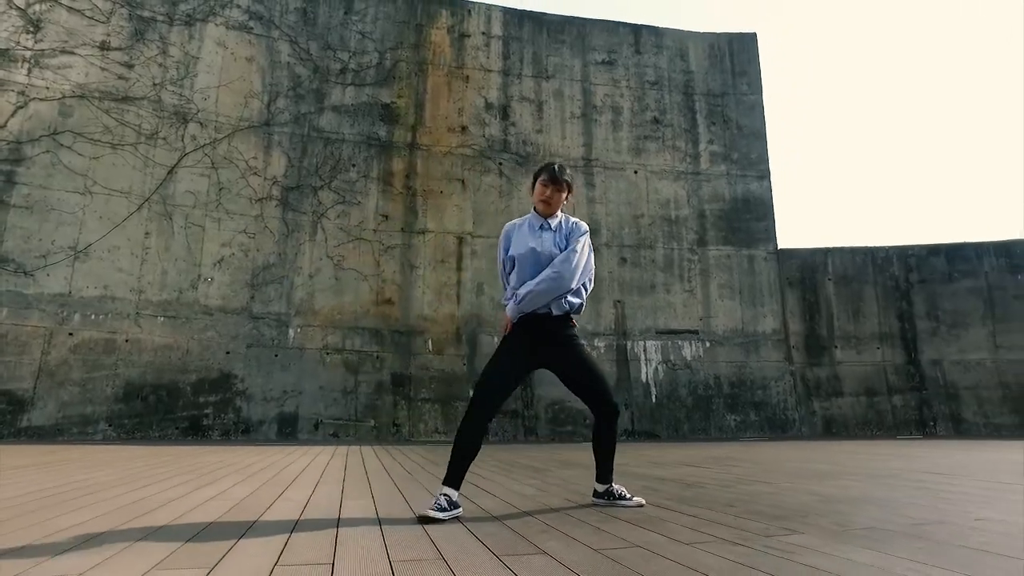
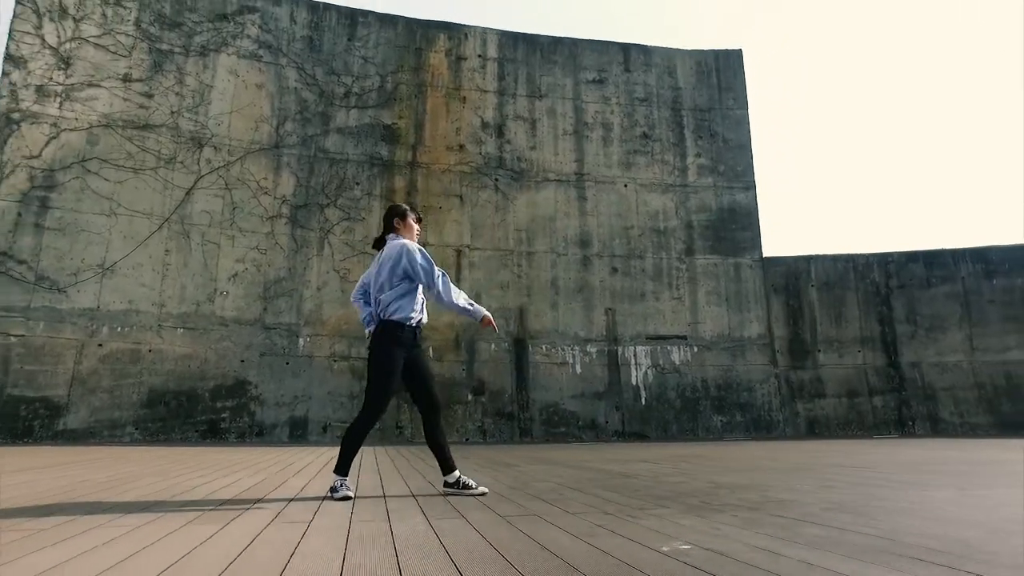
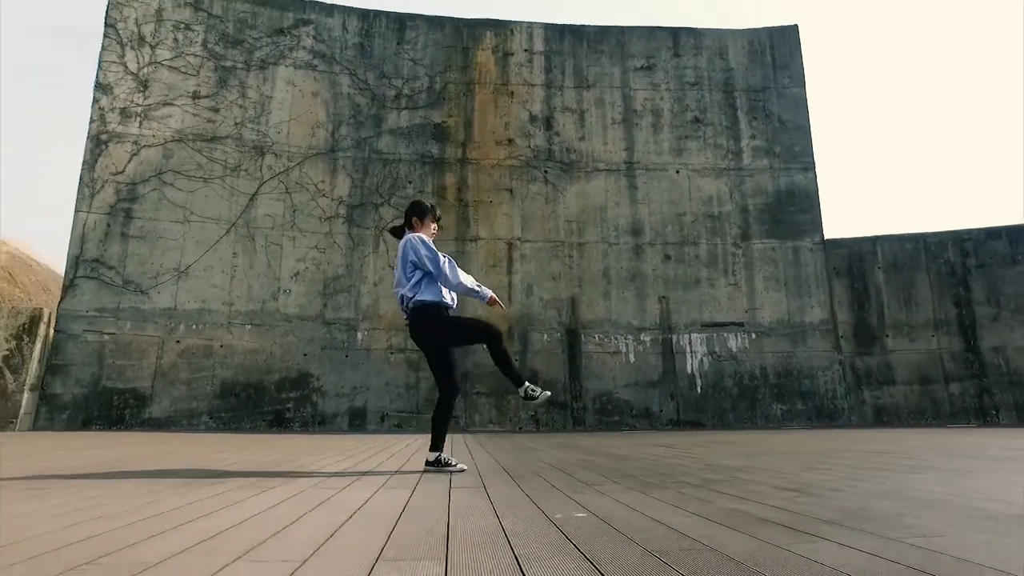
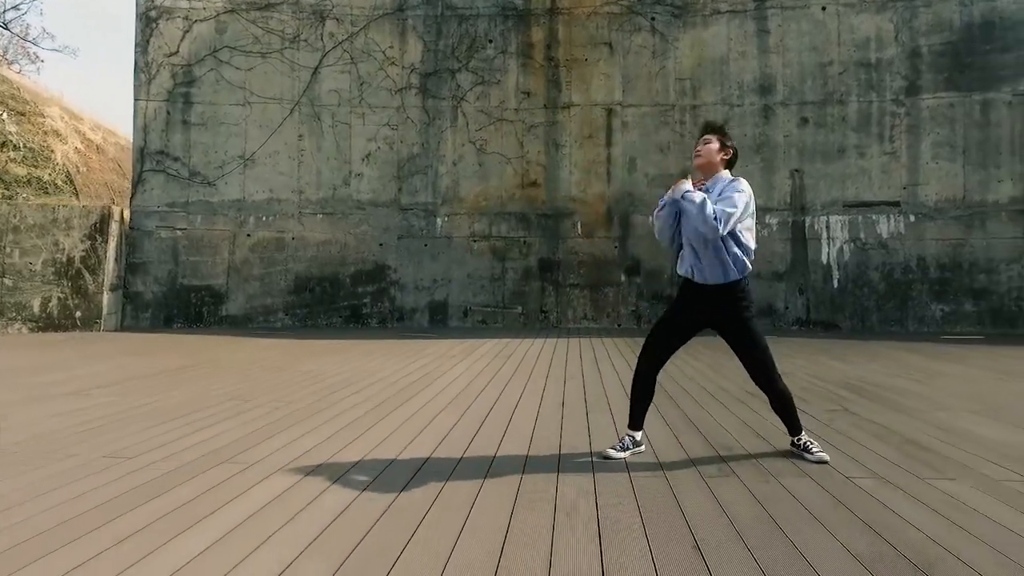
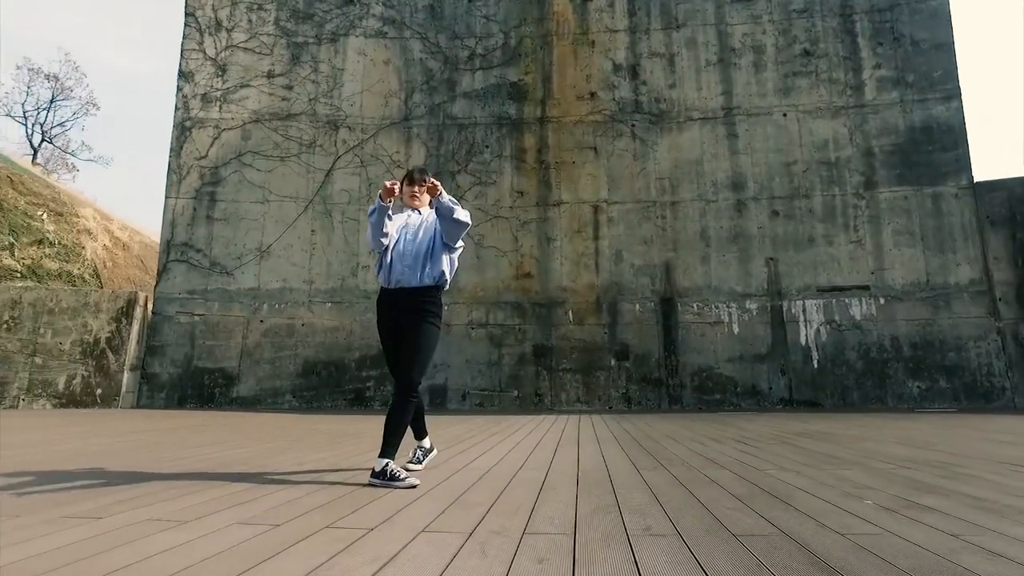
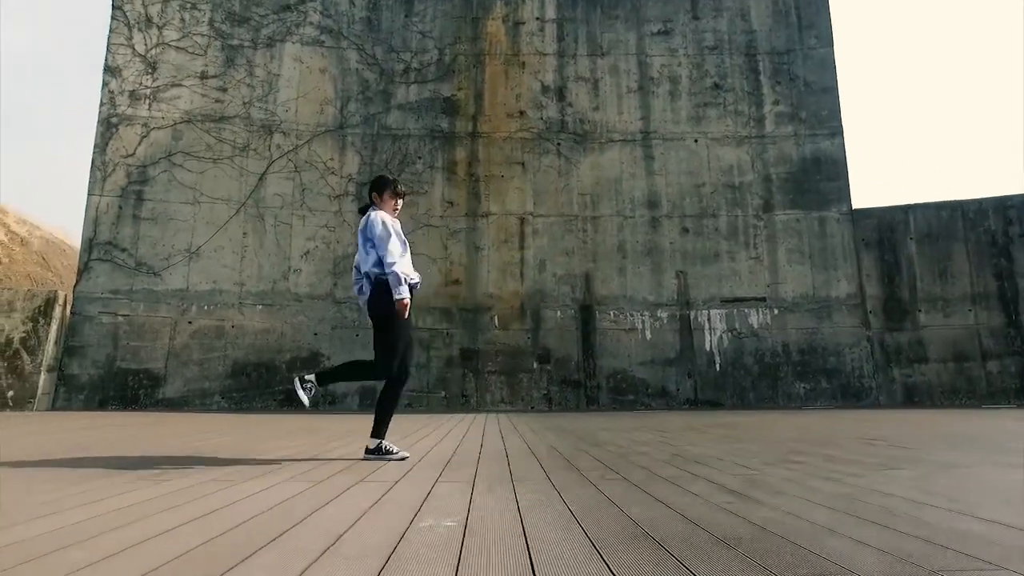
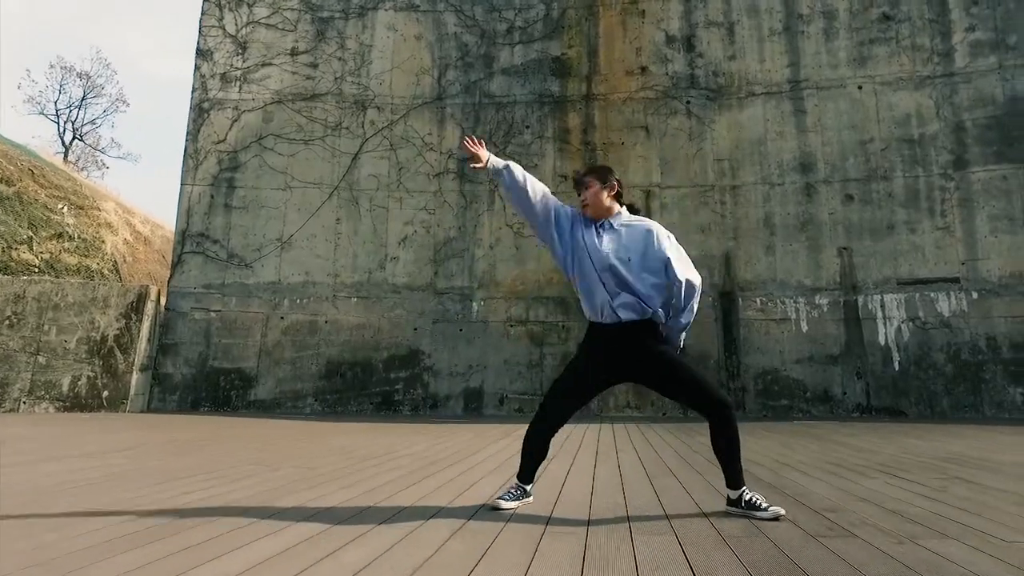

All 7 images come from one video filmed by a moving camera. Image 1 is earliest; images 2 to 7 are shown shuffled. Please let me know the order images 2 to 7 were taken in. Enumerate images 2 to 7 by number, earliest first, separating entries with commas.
2, 3, 6, 5, 7, 4
